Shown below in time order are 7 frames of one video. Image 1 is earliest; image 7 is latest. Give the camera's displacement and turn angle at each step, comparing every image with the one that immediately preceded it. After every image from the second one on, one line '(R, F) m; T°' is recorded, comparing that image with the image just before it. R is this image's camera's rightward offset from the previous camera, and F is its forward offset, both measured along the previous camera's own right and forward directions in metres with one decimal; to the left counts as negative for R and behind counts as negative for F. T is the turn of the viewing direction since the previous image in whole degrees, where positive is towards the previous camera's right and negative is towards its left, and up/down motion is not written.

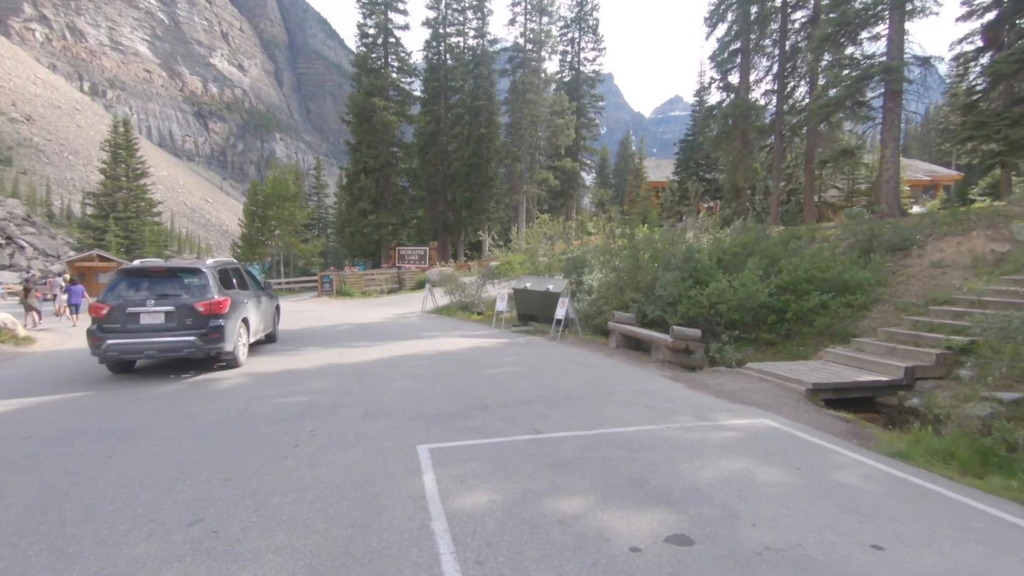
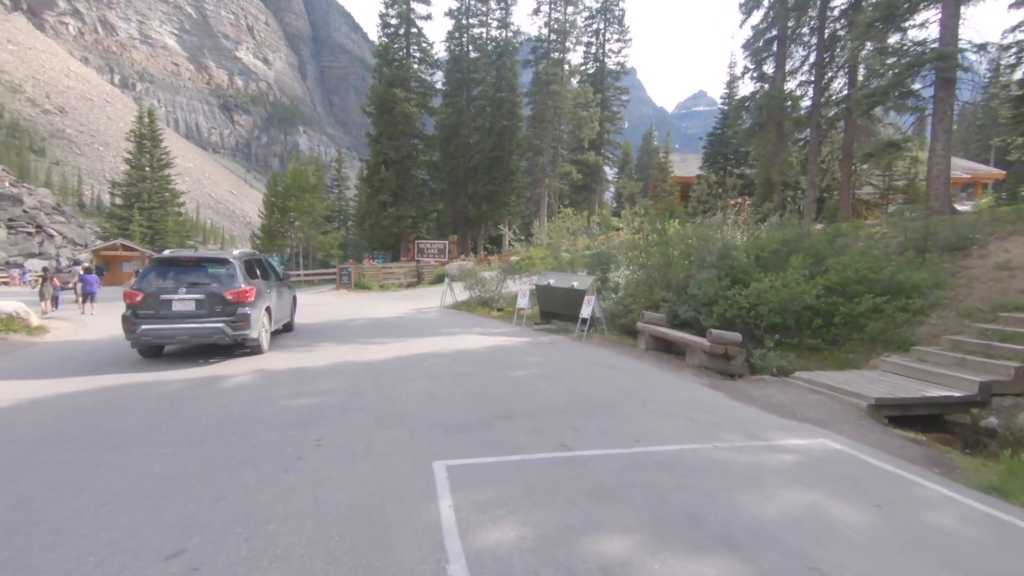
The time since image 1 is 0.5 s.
(-0.1, +0.7) m; -2°
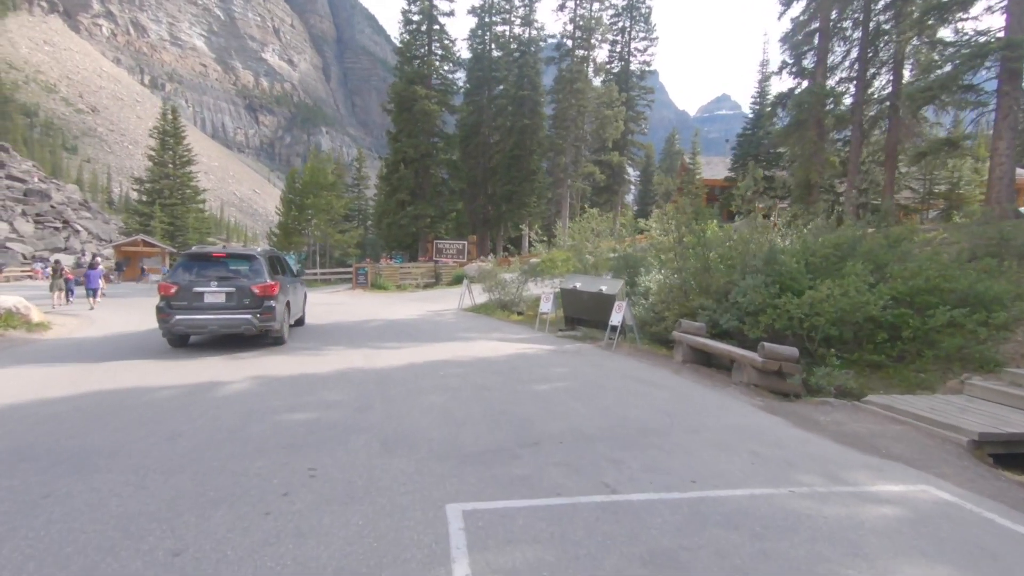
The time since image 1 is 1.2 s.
(-0.1, +1.1) m; -2°
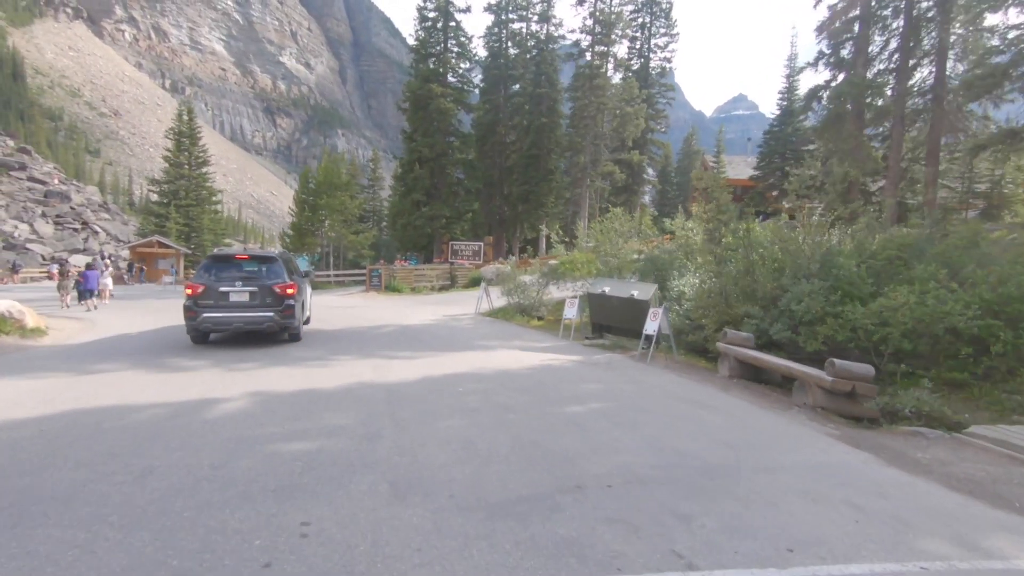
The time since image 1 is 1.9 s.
(-0.2, +1.1) m; -2°
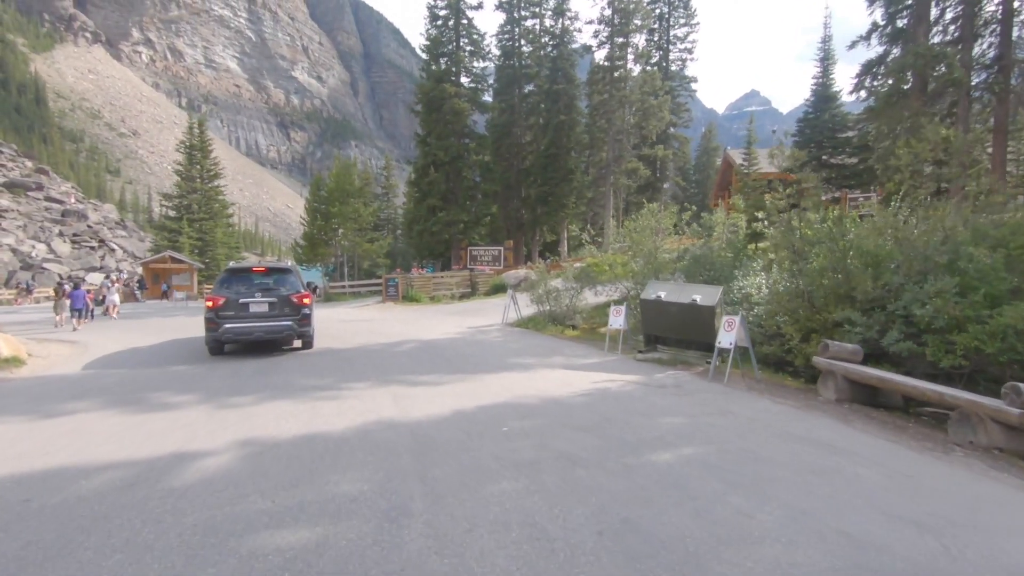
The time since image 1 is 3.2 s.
(-0.5, +1.9) m; -2°
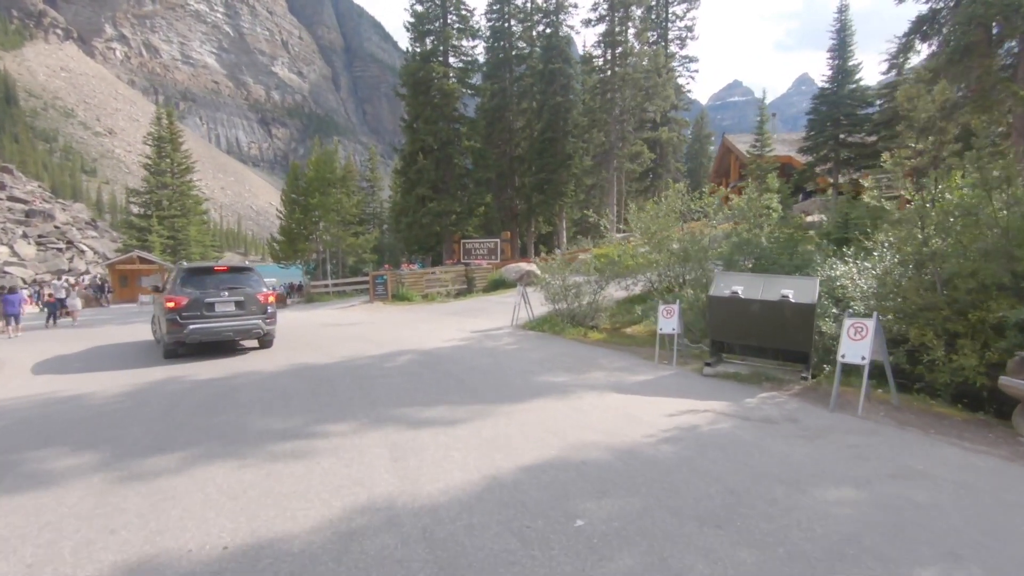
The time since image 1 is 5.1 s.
(-0.7, +2.9) m; +1°
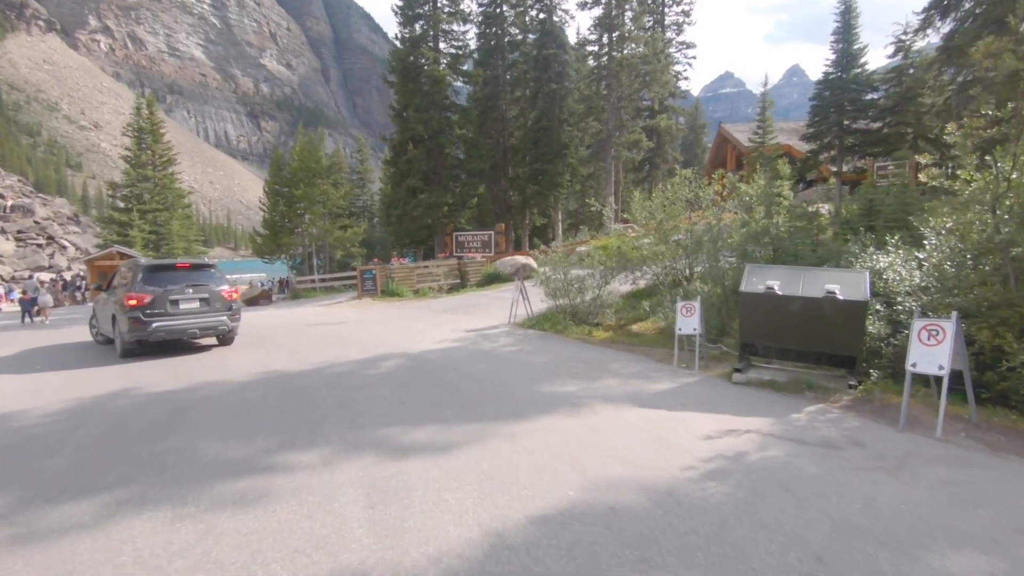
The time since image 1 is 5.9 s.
(-0.1, +1.2) m; +1°
